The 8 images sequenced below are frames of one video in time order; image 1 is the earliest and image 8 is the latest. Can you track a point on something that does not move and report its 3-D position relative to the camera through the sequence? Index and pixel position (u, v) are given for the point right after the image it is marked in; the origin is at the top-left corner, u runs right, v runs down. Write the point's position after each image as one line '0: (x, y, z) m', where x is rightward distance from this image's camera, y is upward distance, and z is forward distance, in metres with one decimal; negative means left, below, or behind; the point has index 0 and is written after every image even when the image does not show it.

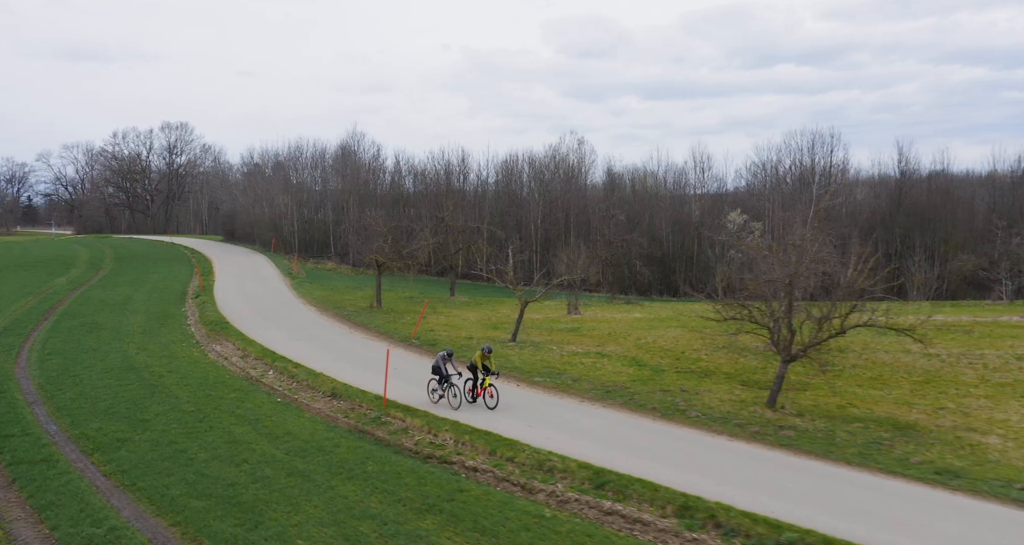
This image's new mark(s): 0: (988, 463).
0: (+11.5, -4.6, +16.0) m
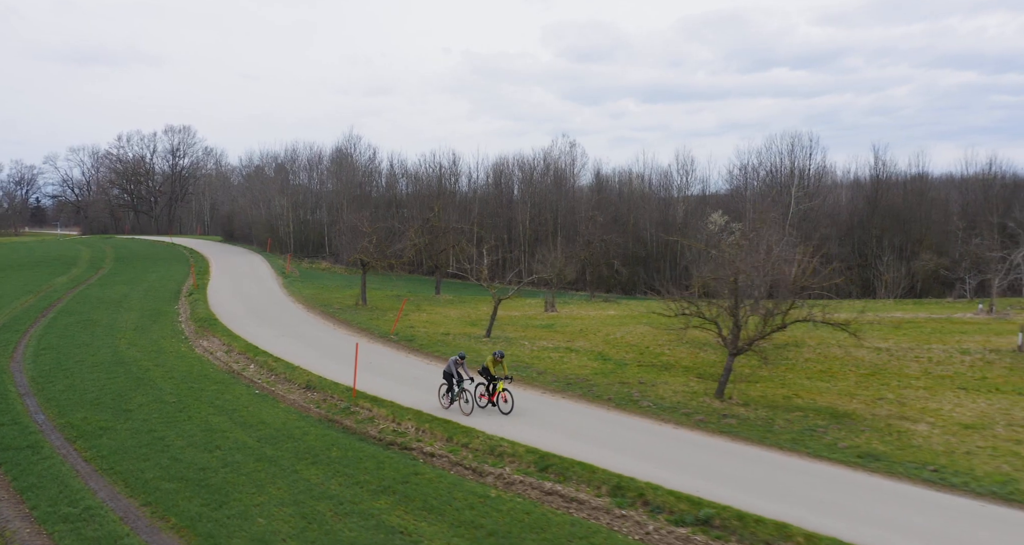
0: (+10.2, -4.5, +16.9) m
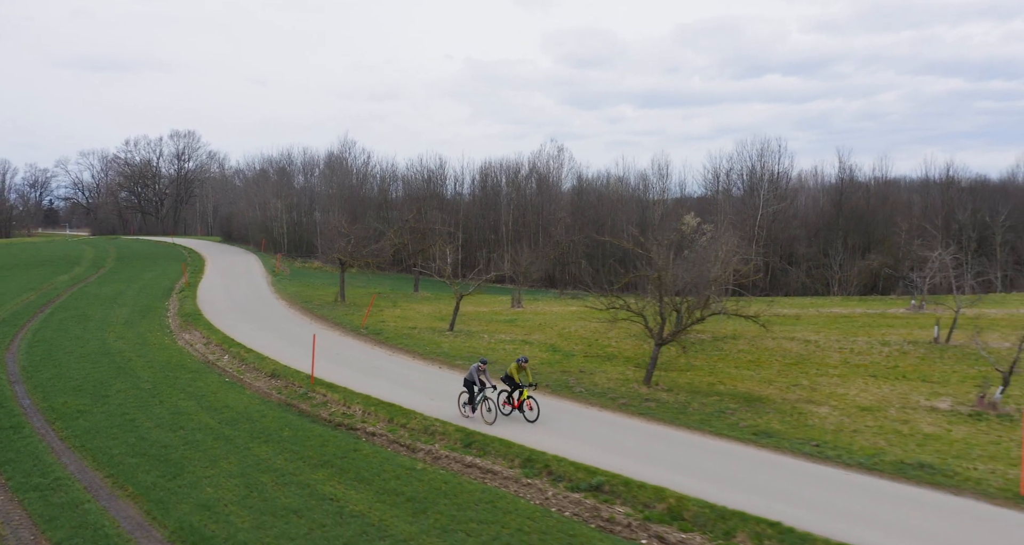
0: (+8.1, -4.3, +18.4) m
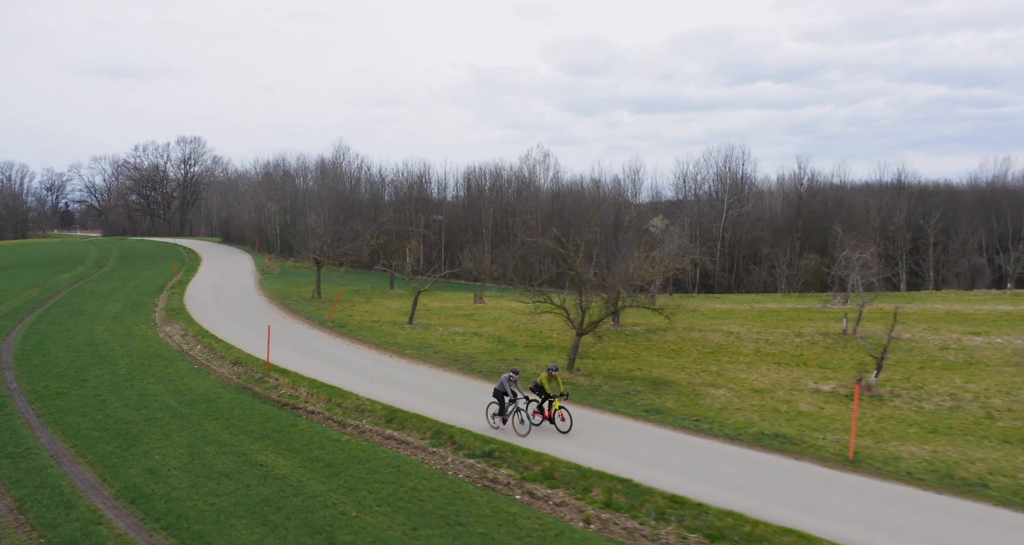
0: (+5.6, -4.1, +20.2) m
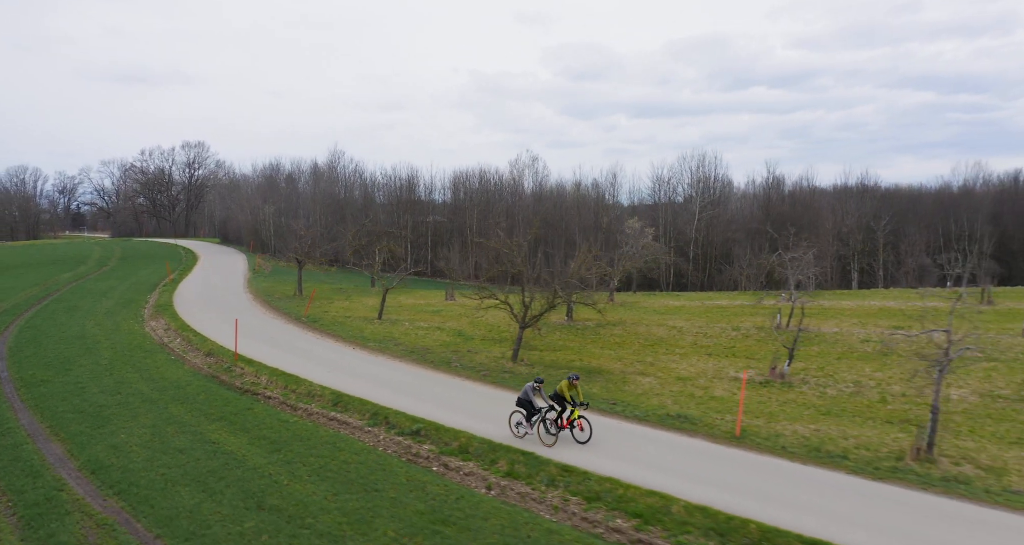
0: (+3.5, -3.9, +21.7) m
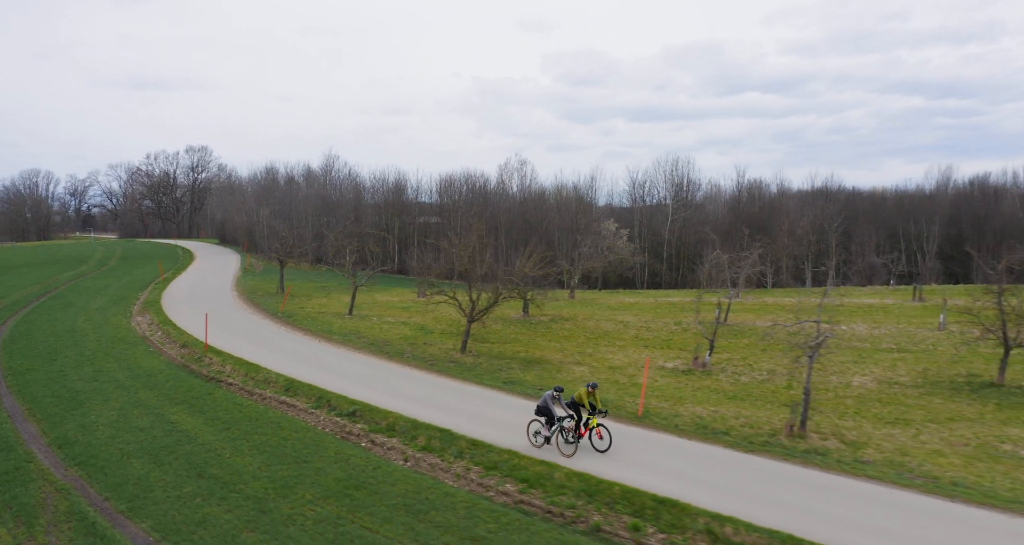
0: (+1.3, -3.7, +23.3) m
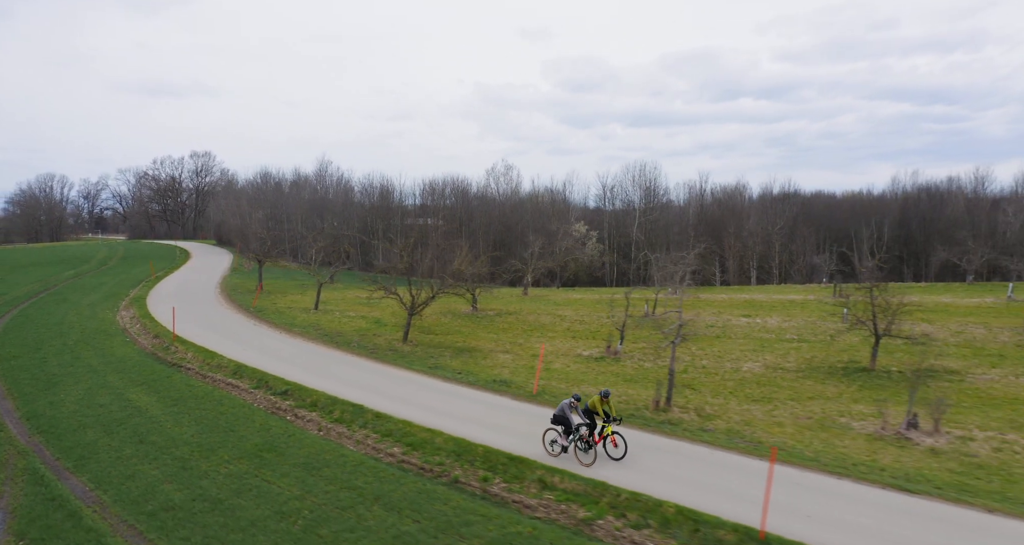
0: (-1.5, -3.5, +25.5) m
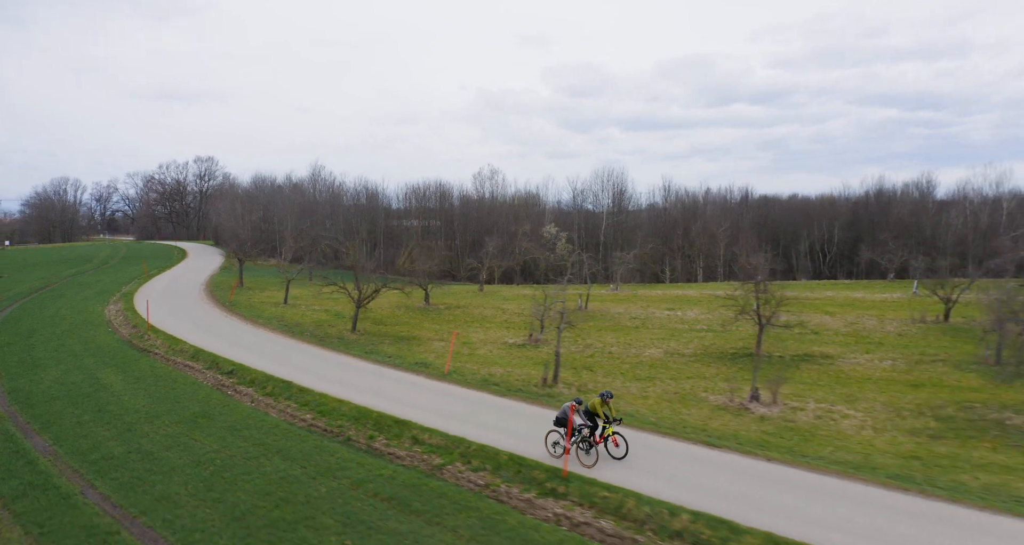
0: (-4.4, -3.3, +28.1) m
